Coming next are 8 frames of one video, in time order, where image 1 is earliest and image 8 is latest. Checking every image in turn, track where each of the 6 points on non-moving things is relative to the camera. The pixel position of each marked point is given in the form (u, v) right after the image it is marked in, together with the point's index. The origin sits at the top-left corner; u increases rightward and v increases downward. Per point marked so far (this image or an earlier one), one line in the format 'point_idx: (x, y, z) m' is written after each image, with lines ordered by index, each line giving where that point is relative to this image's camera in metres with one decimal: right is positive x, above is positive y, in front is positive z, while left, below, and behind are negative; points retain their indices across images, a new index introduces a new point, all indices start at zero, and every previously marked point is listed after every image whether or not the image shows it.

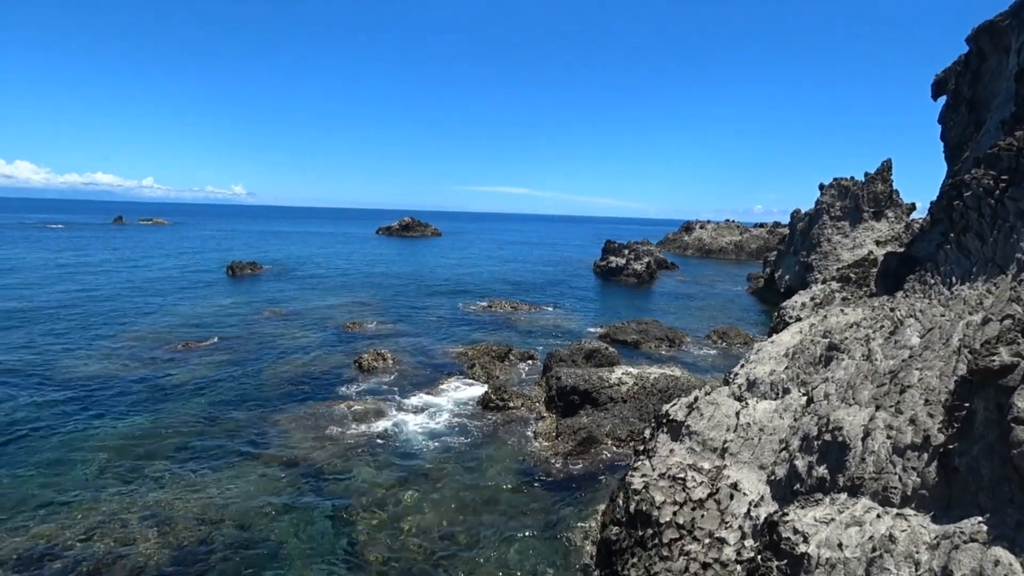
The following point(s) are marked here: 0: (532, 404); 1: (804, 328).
0: (+1.0, -4.4, +18.5) m
1: (+7.4, -1.0, +12.3) m
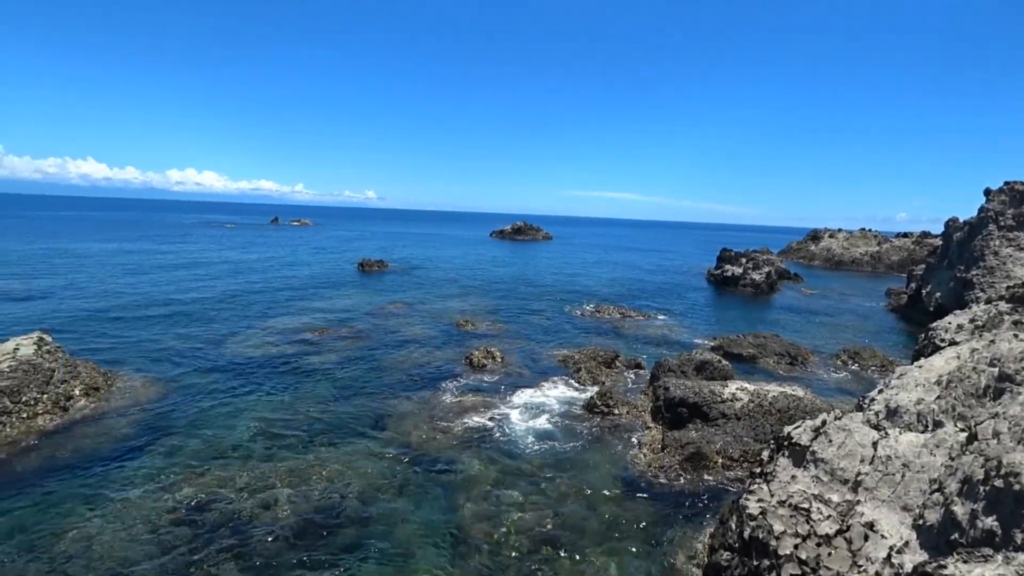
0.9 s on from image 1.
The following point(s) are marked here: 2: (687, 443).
0: (+4.7, -4.6, +17.9) m
1: (+9.9, -1.4, +10.6) m
2: (+5.4, -4.8, +15.0) m
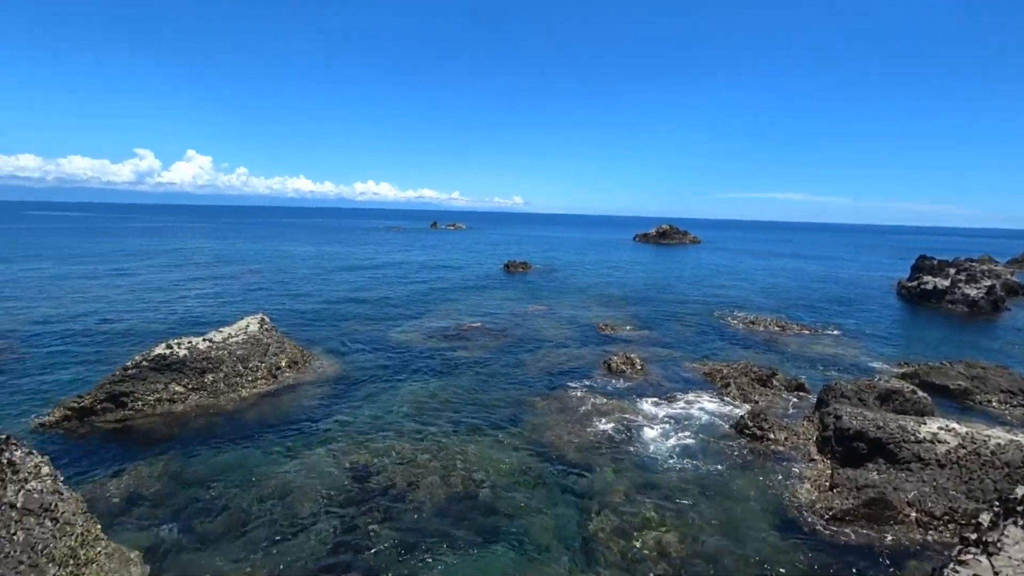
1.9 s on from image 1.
0: (+9.2, -5.0, +15.5) m
1: (+12.2, -1.9, +7.0) m
2: (+9.1, -5.2, +12.5) m
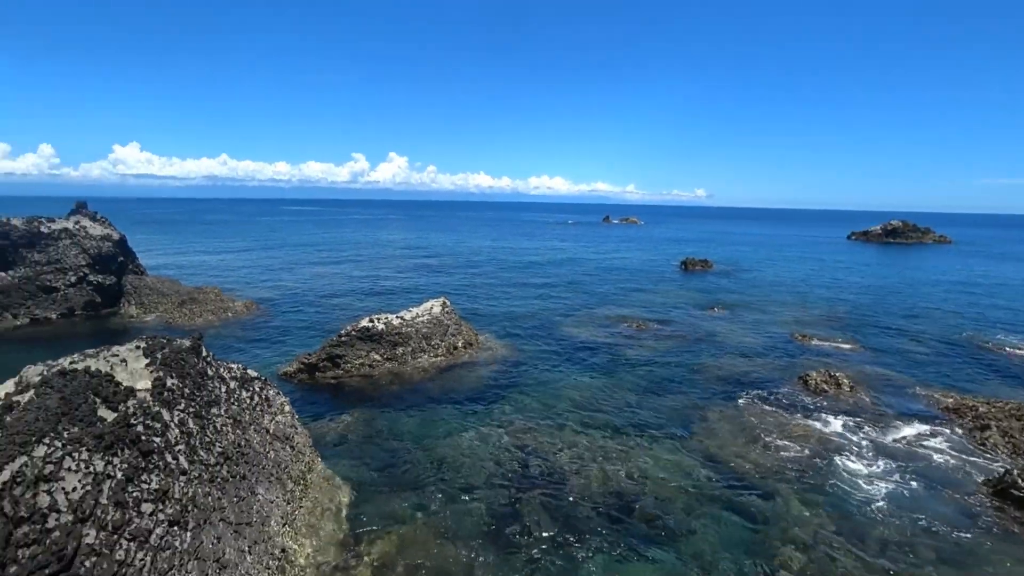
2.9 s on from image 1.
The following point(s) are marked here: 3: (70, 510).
0: (+13.7, -5.5, +11.4) m
1: (+13.9, -2.5, +2.3) m
2: (+12.6, -5.6, +8.6) m
3: (-8.3, -4.1, +8.8) m
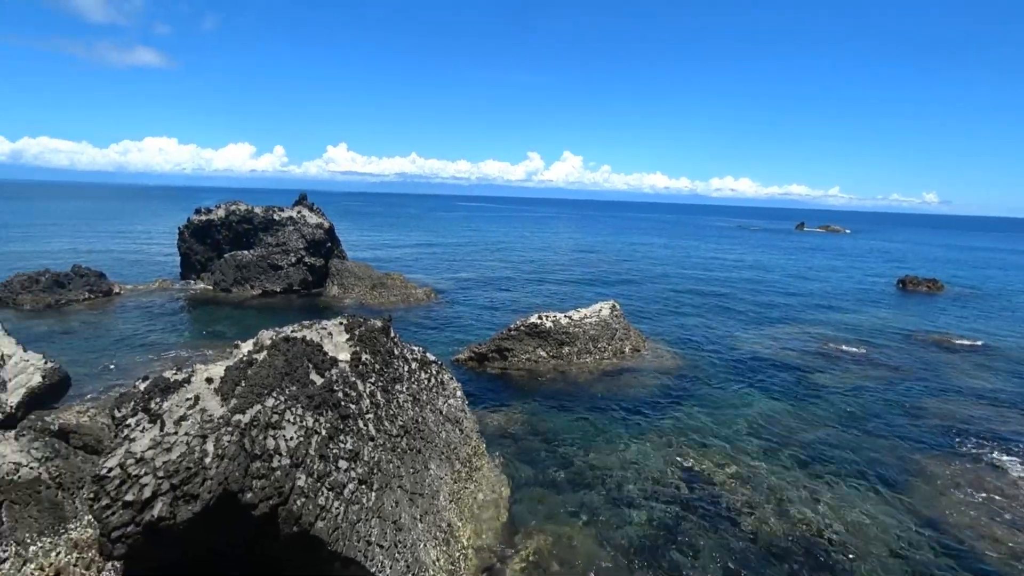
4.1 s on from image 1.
0: (+16.7, -6.7, +6.8) m
1: (+14.6, -3.7, -2.0) m
2: (+14.9, -6.7, +4.4) m
3: (-4.9, -3.6, +10.5) m
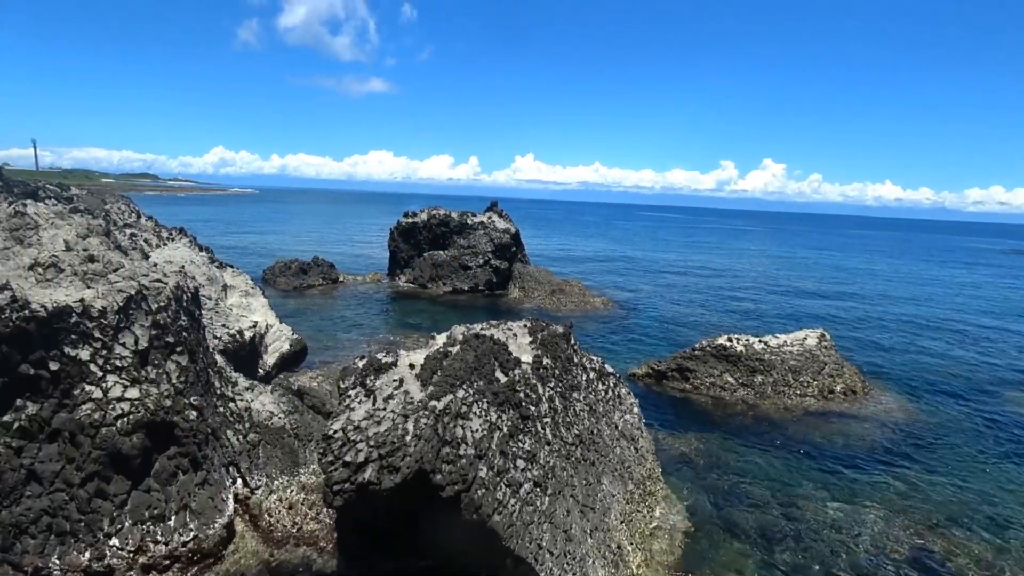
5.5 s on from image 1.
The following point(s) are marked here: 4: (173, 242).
0: (+18.2, -8.1, +0.7) m
1: (+13.5, -4.7, -6.9) m
2: (+15.6, -7.9, -1.0) m
3: (-0.9, -3.7, +11.1) m
4: (-11.6, +1.6, +16.3) m
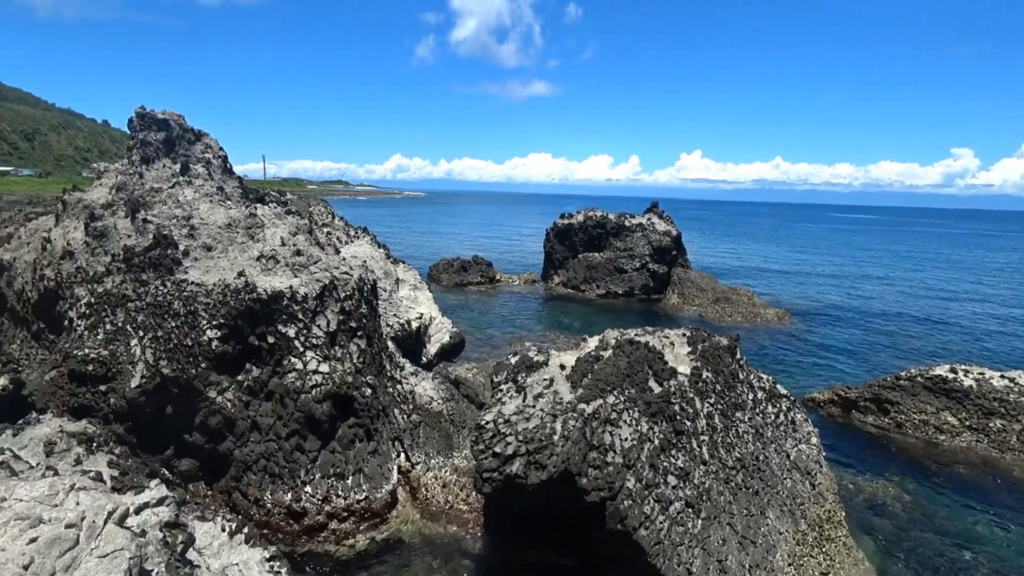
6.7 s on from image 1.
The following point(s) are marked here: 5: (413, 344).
0: (+17.1, -9.0, -5.1) m
1: (+10.5, -5.3, -11.0) m
2: (+14.2, -8.7, -6.0) m
3: (+2.4, -3.8, +10.6) m
4: (-6.0, +1.9, +18.8) m
5: (-3.6, -2.0, +17.6) m
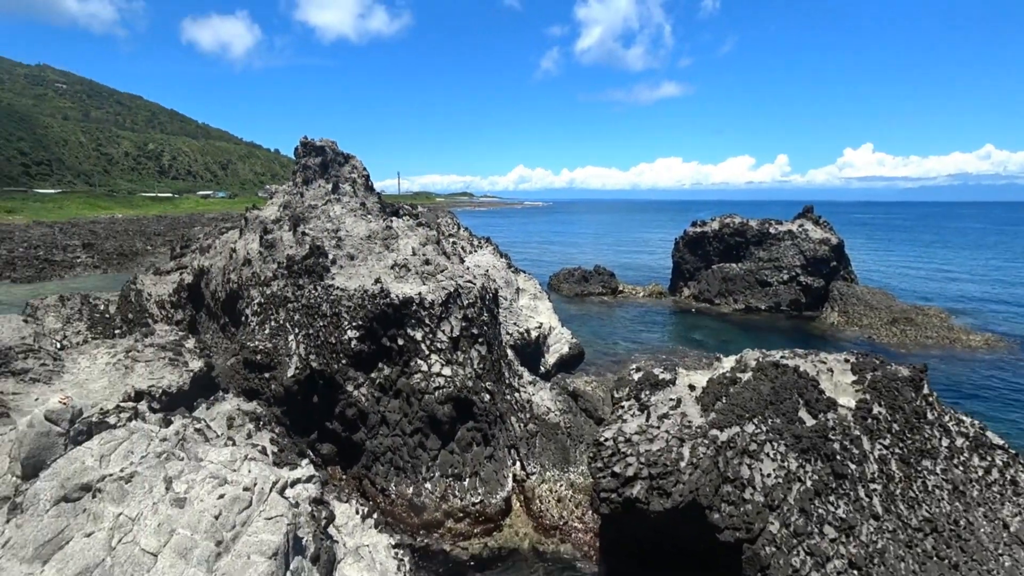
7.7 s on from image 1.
0: (+14.2, -8.6, -10.2) m
1: (+6.3, -4.6, -13.9) m
2: (+11.1, -8.2, -10.2) m
3: (+4.5, -3.9, +9.1) m
4: (-1.1, +1.5, +19.5) m
5: (+0.8, -2.4, +17.6) m
